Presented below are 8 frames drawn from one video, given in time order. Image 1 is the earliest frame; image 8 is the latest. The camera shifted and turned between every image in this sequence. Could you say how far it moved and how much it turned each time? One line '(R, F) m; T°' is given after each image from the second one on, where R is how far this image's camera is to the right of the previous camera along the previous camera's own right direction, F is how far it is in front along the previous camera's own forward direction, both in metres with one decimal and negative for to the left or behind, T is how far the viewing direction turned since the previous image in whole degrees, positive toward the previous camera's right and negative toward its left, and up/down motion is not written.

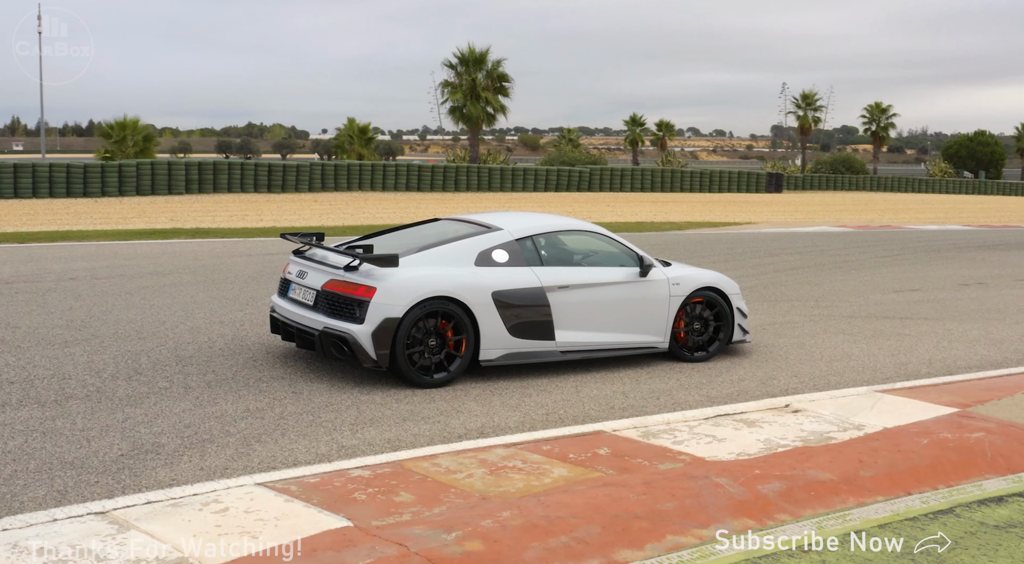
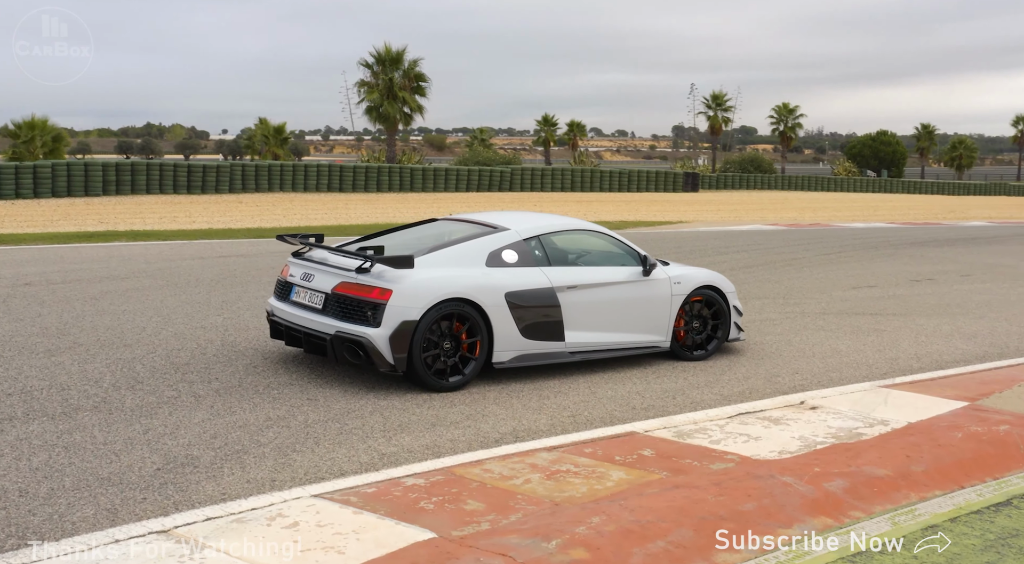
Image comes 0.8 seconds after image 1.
(-0.6, +0.1) m; +4°
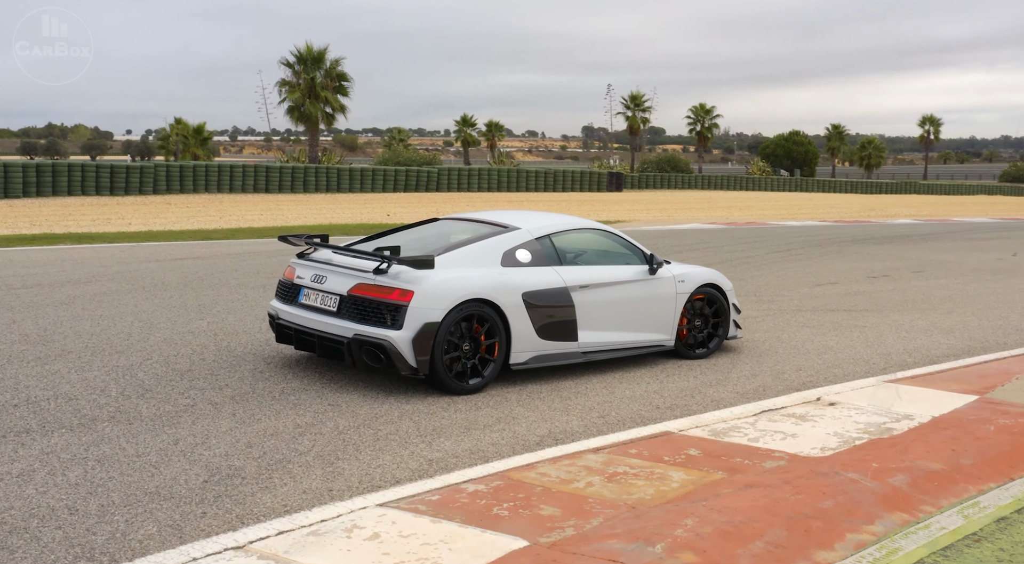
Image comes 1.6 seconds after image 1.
(-0.5, +0.1) m; +4°
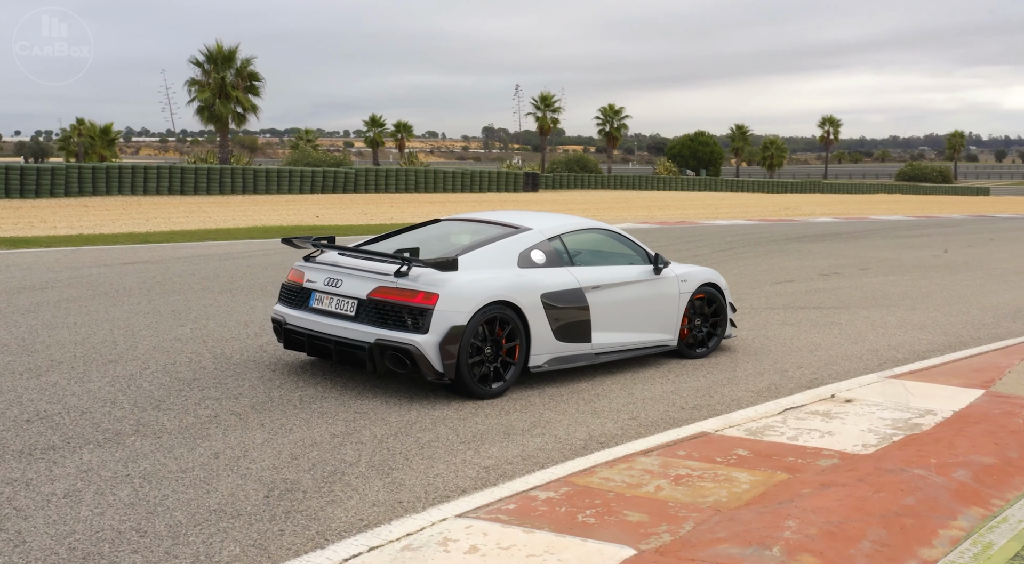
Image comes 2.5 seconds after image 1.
(-0.6, +0.1) m; +5°
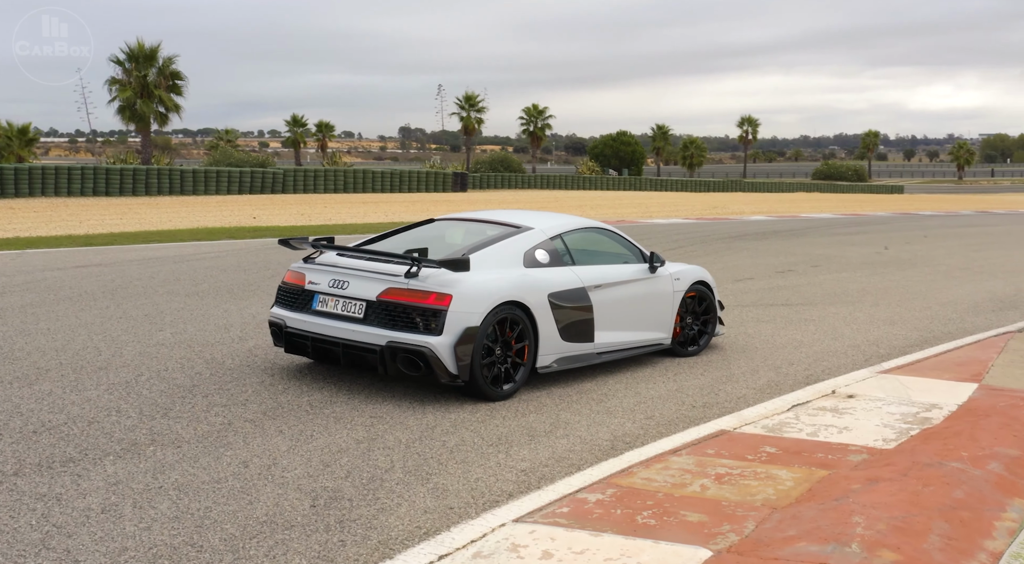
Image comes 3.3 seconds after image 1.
(-0.4, +0.1) m; +4°
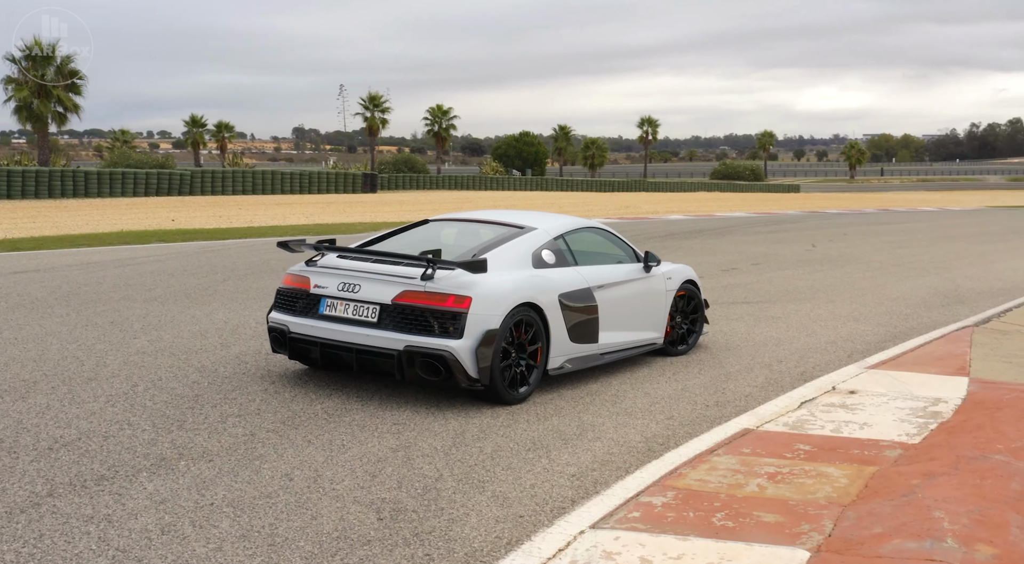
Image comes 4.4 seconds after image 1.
(-0.6, +0.1) m; +5°
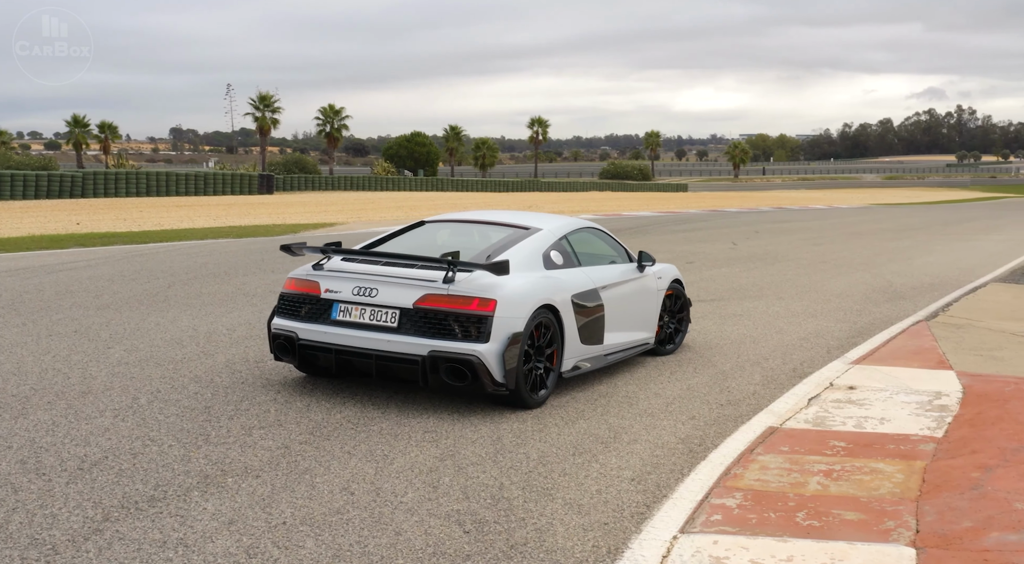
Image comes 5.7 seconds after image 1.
(-0.6, +0.1) m; +5°
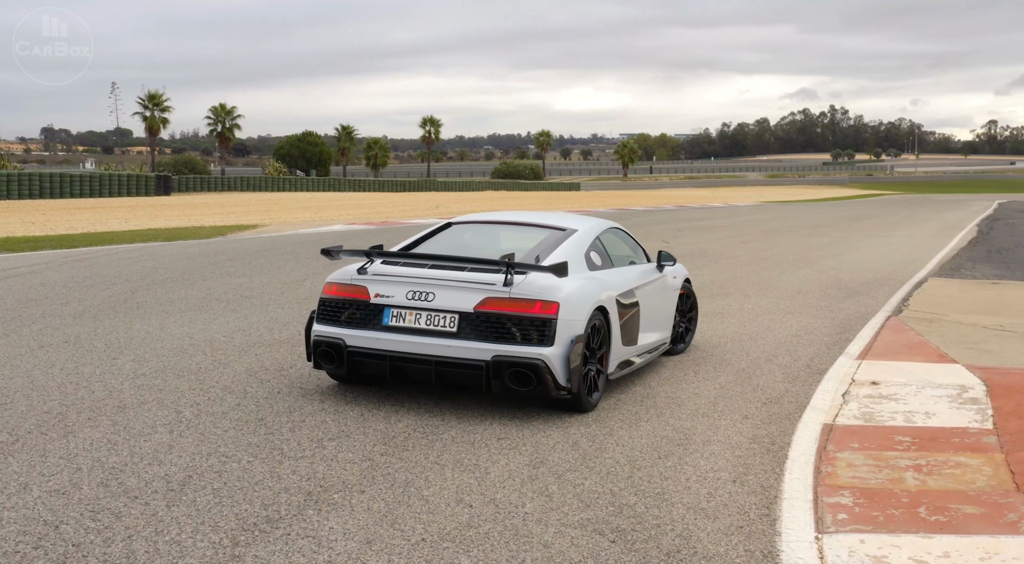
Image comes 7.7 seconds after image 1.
(-0.8, +0.1) m; +5°
